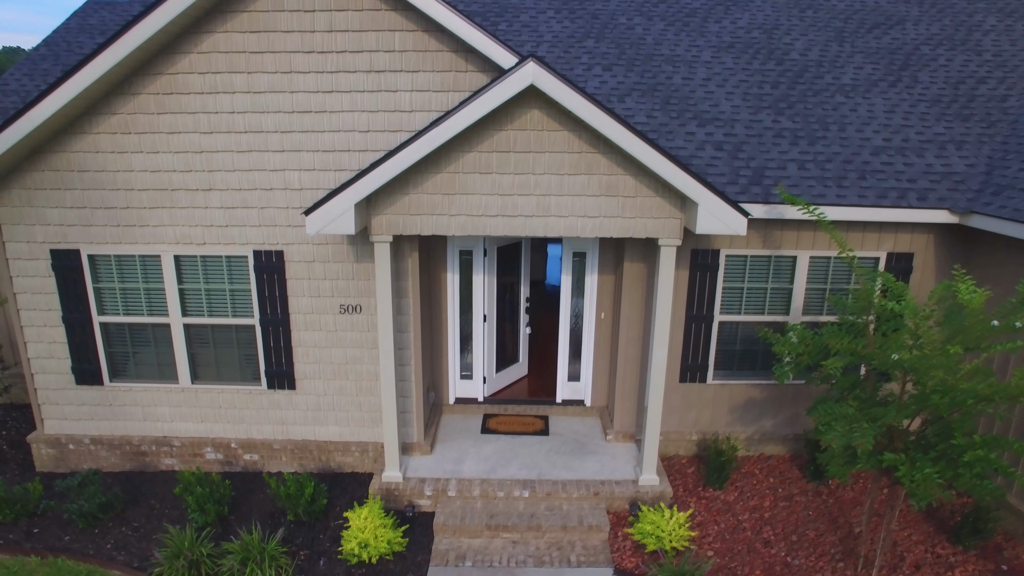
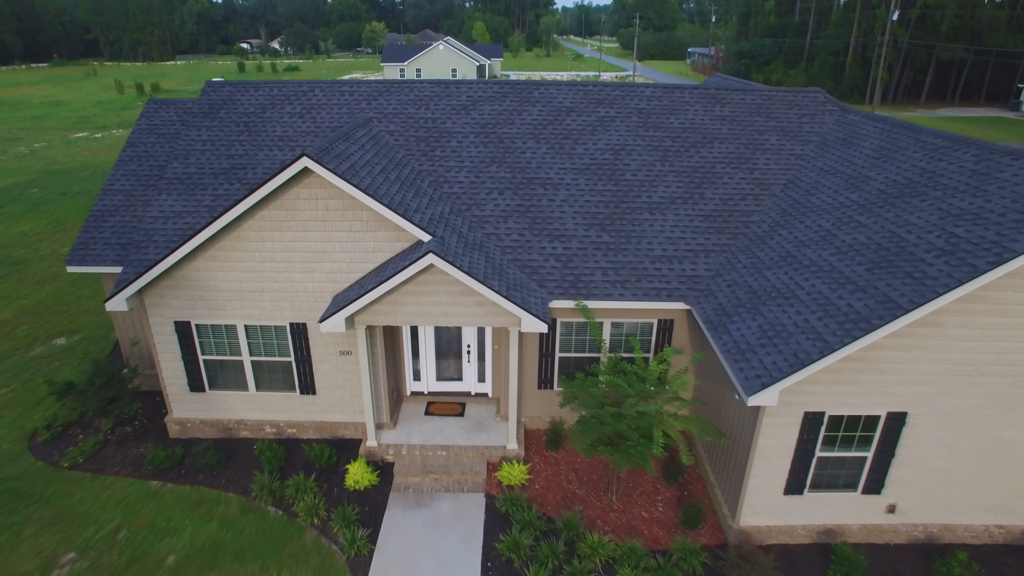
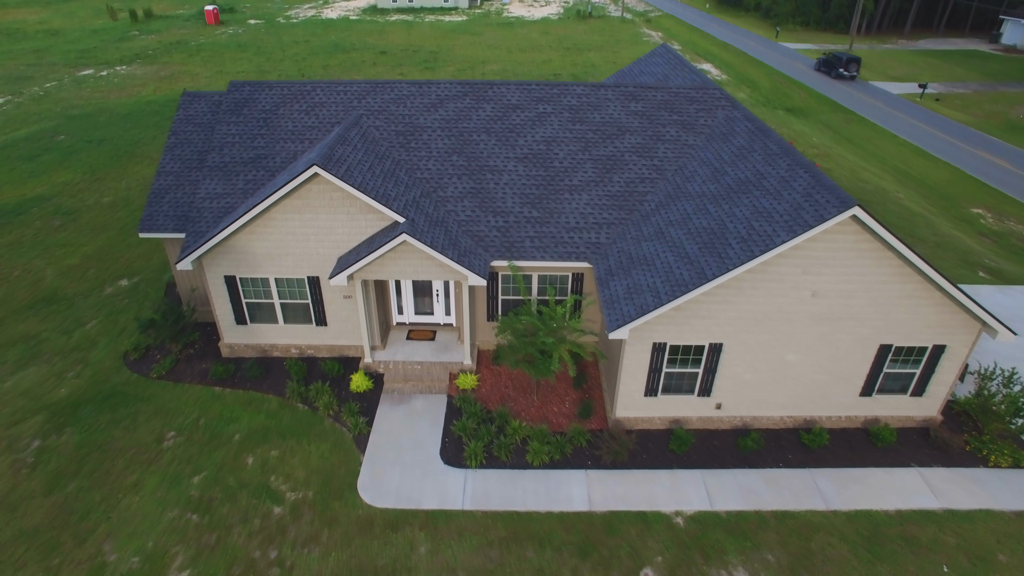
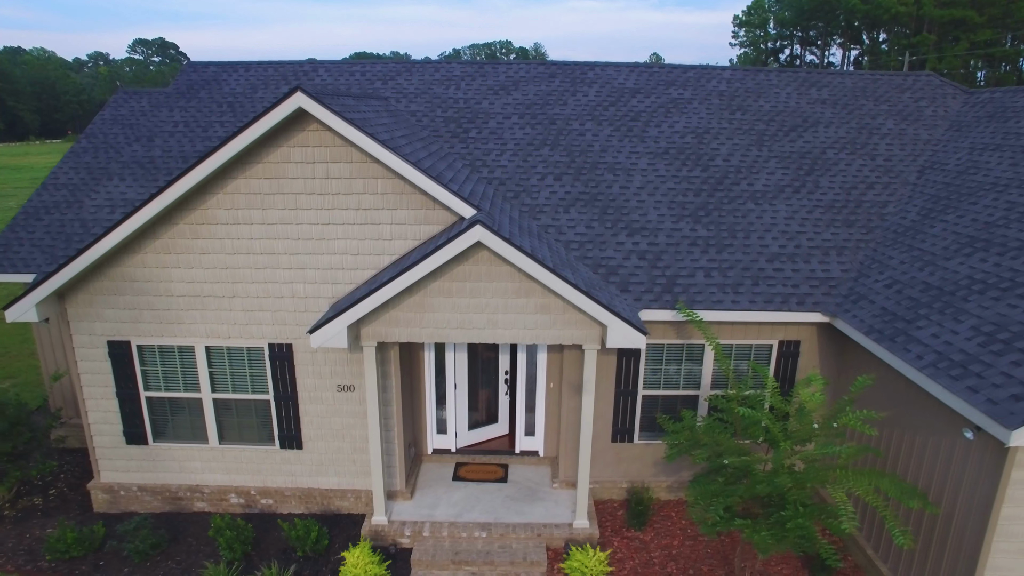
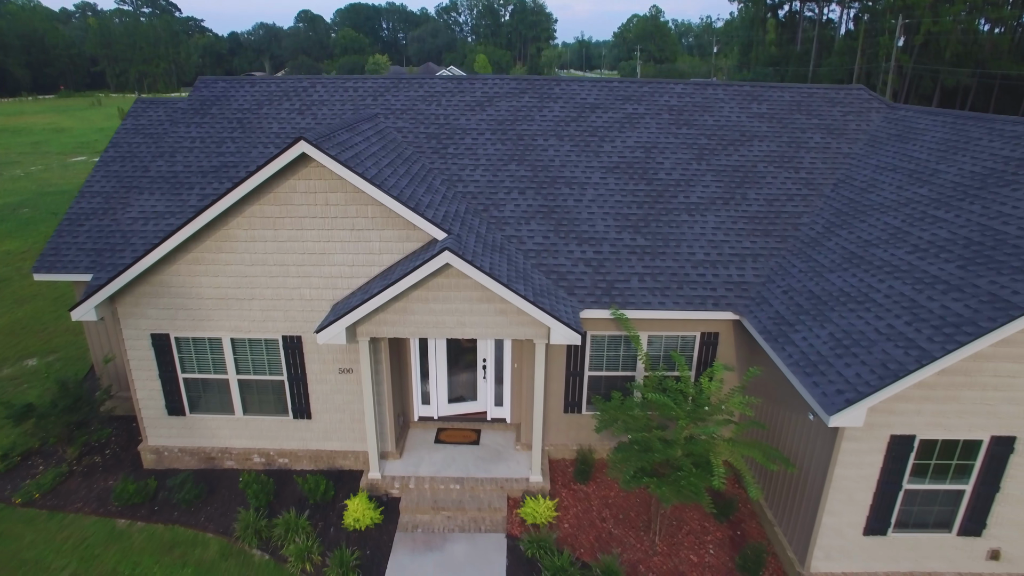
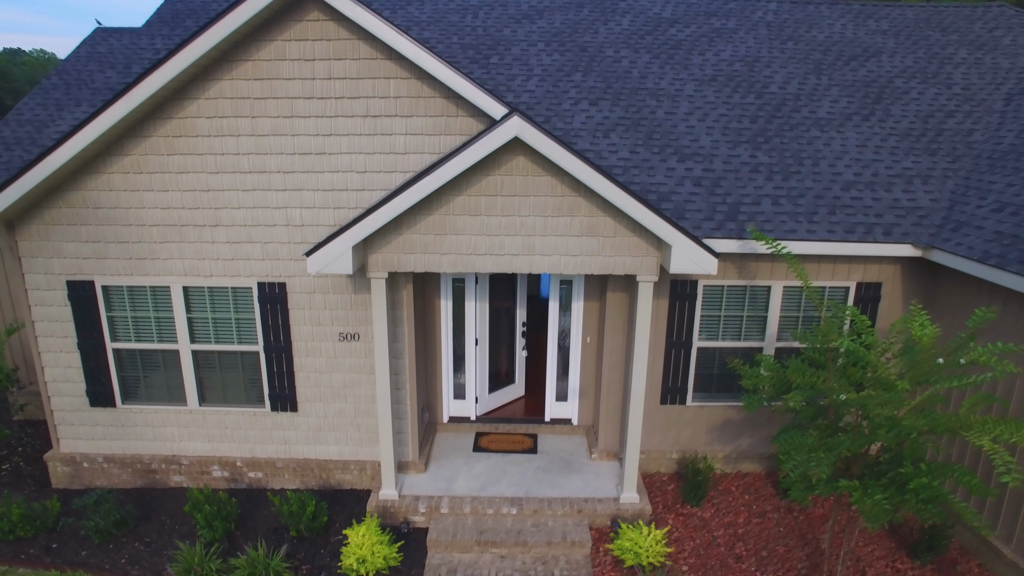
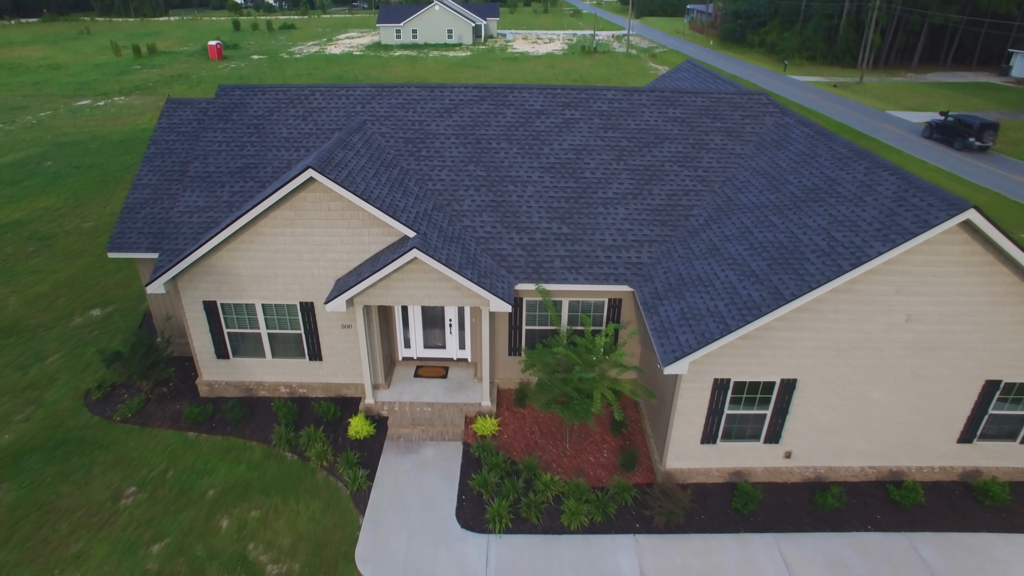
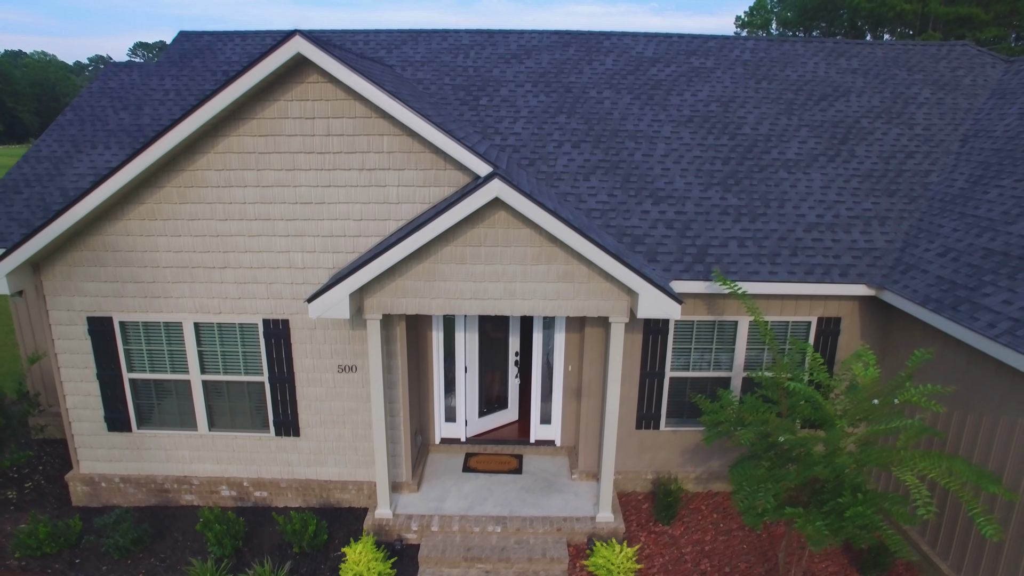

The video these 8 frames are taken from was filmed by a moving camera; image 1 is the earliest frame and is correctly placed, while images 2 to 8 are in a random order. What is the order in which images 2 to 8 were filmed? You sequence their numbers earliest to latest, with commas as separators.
6, 8, 4, 5, 2, 7, 3
